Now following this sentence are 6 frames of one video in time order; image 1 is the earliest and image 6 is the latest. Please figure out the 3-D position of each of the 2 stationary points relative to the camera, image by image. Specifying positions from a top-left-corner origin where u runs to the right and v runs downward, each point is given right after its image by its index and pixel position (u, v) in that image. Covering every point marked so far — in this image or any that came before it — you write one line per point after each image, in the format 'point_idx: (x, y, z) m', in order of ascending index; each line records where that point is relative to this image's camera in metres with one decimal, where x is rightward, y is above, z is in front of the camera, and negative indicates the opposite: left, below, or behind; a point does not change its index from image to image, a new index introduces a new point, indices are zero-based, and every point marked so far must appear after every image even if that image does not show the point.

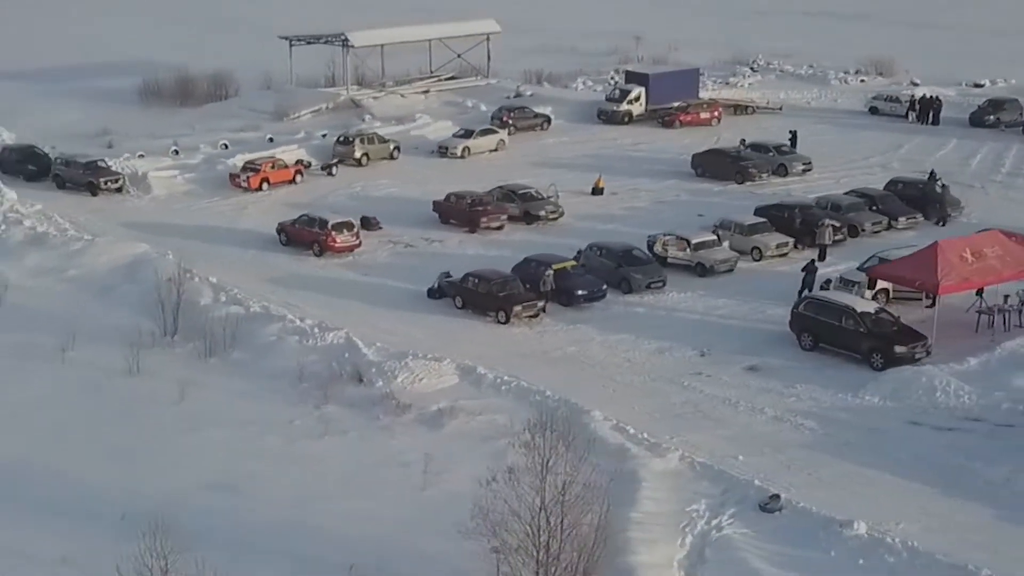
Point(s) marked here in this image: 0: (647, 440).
0: (+1.8, -1.9, +20.0) m
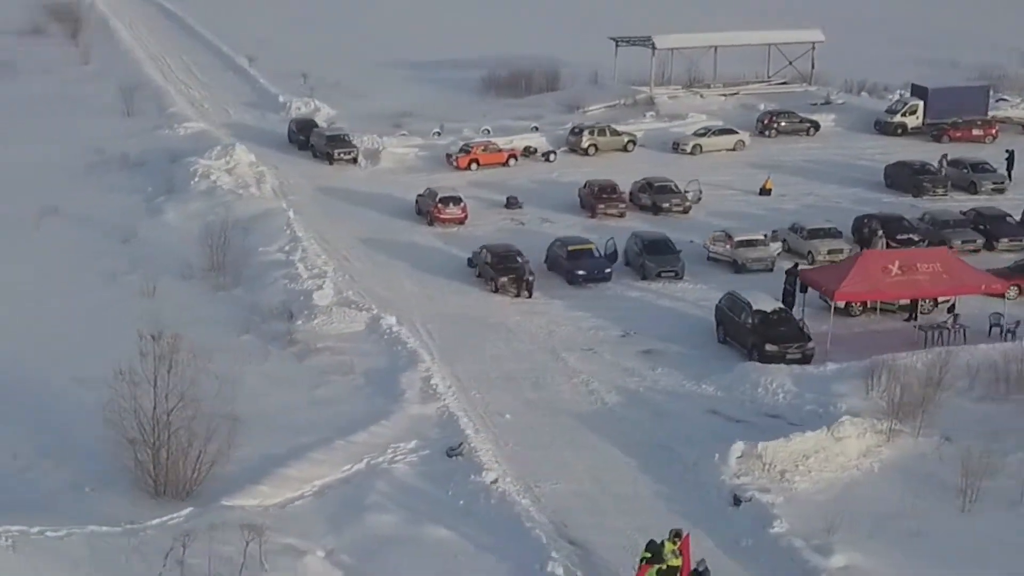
0: (-1.0, -1.5, +22.3) m
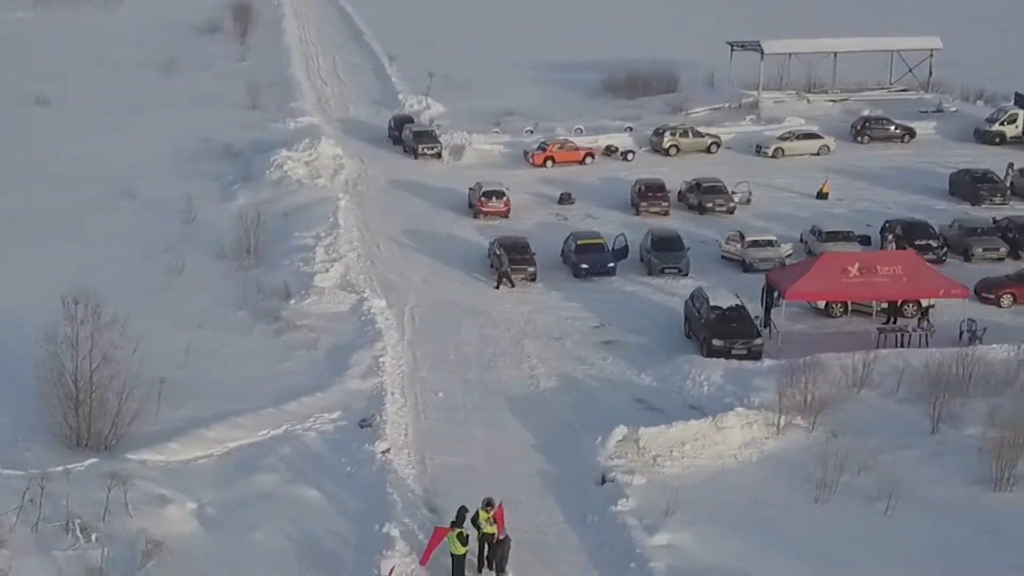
0: (-1.9, -1.2, +23.6) m
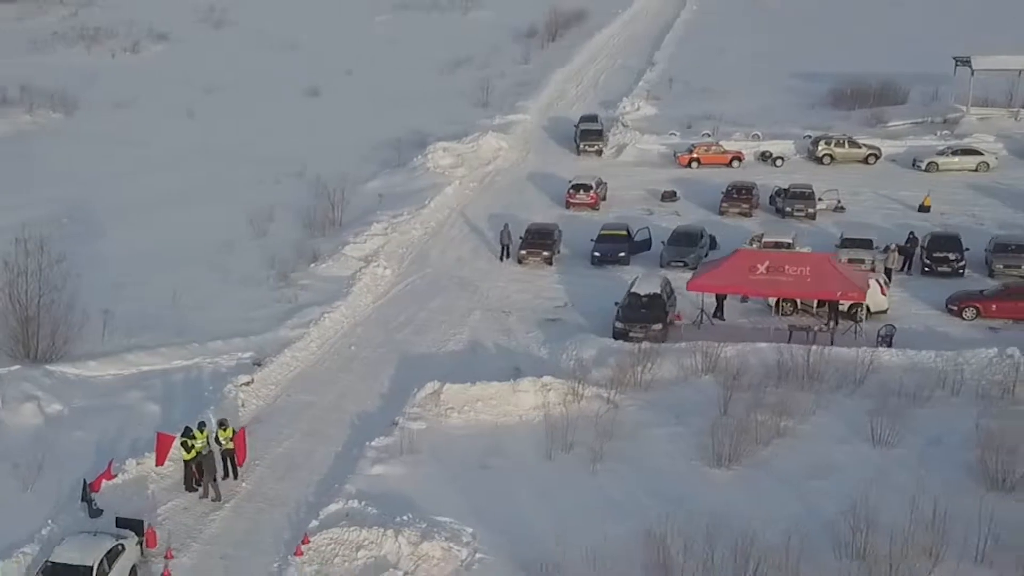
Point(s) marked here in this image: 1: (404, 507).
0: (-3.3, -0.6, +26.9) m
1: (-1.2, -2.7, +18.6) m
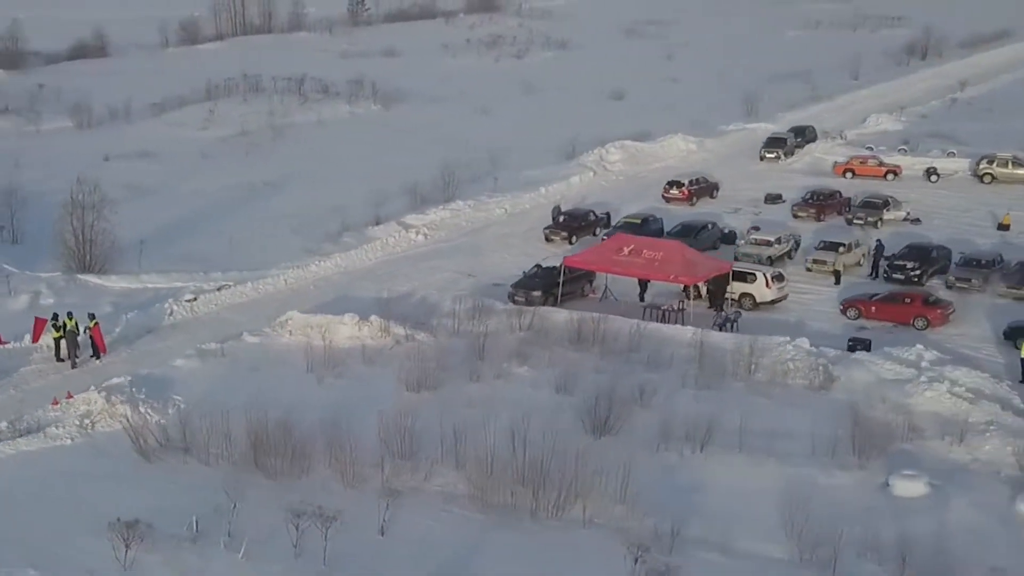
0: (-4.2, +0.5, +33.3) m
1: (-5.8, -1.6, +24.9) m
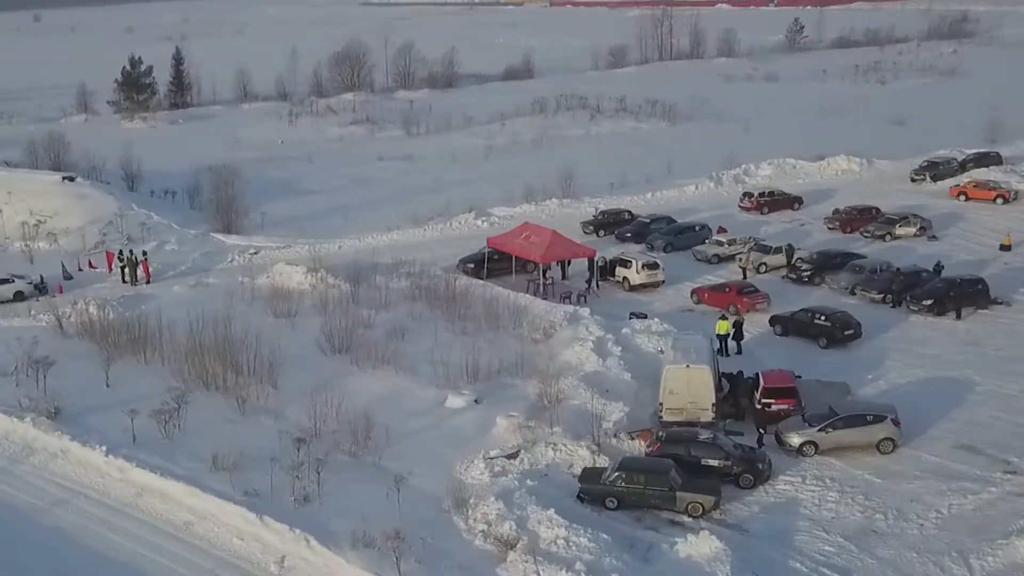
0: (-3.7, +1.4, +43.4) m
1: (-8.9, -0.3, +36.5) m
